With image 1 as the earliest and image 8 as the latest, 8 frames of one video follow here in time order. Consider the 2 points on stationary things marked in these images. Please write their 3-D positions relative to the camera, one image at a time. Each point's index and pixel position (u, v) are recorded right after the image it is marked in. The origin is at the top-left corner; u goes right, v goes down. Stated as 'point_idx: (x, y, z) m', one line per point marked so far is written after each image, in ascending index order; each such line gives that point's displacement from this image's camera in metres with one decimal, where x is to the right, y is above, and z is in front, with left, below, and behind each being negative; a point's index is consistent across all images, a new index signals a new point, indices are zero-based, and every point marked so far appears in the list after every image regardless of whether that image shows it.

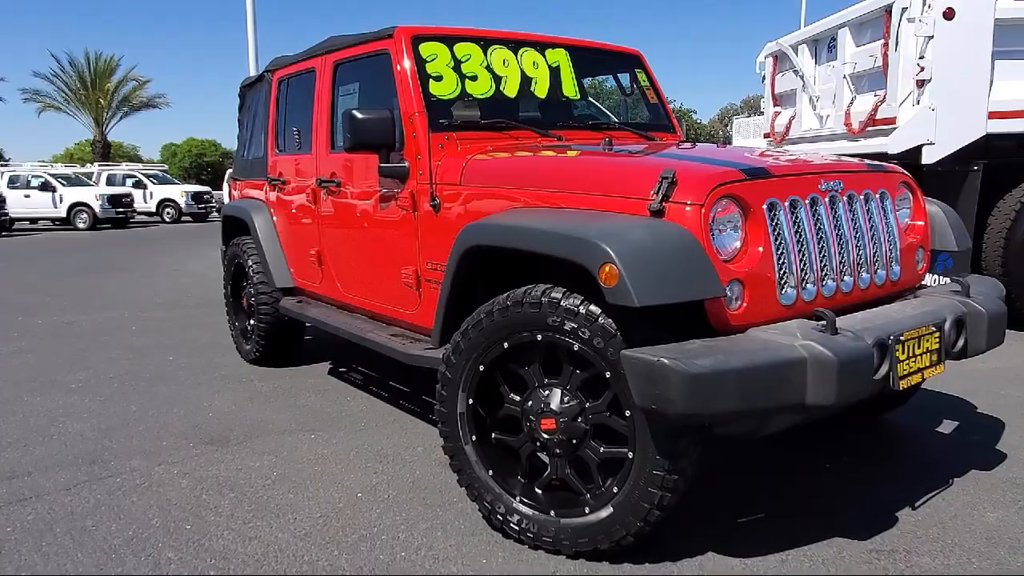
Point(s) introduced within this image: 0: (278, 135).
0: (-1.7, +1.1, +5.4) m
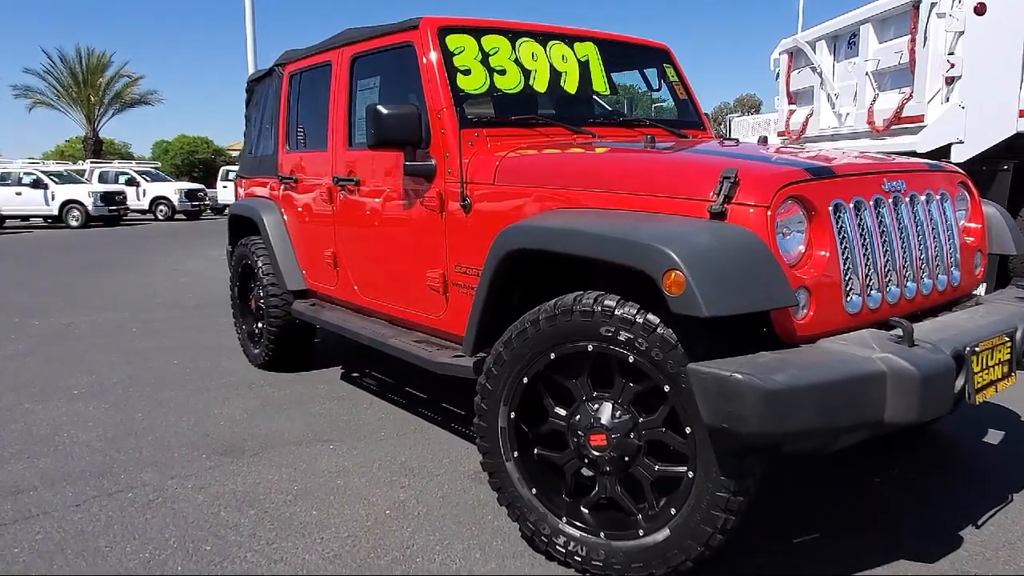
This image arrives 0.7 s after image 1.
0: (-1.5, +1.1, +5.2) m
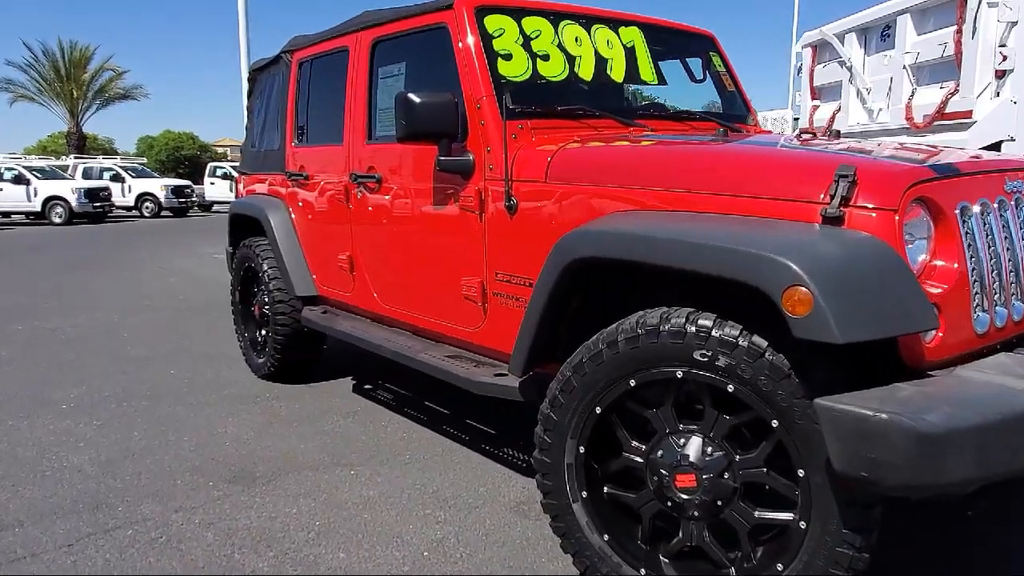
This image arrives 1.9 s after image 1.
0: (-1.4, +1.0, +4.8) m
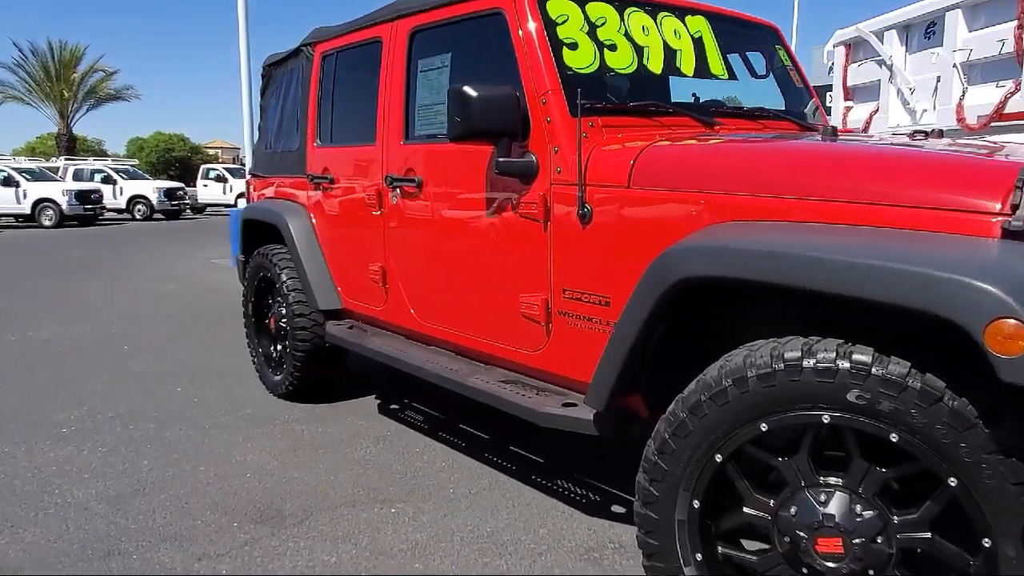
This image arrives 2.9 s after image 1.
0: (-1.1, +1.0, +4.4) m
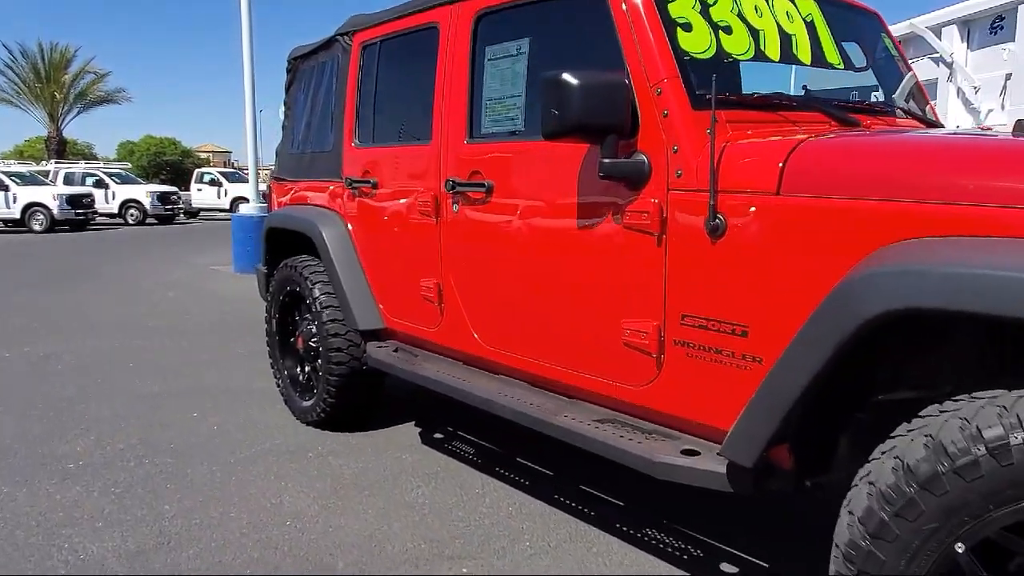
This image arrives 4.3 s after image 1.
0: (-0.8, +0.9, +3.9) m
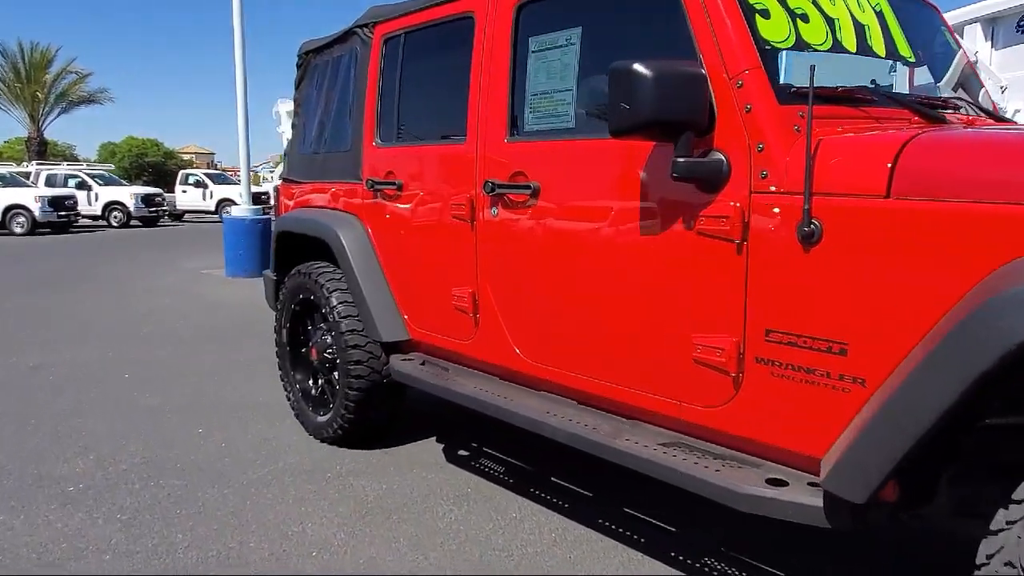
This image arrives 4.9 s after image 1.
0: (-0.6, +0.8, +3.7) m
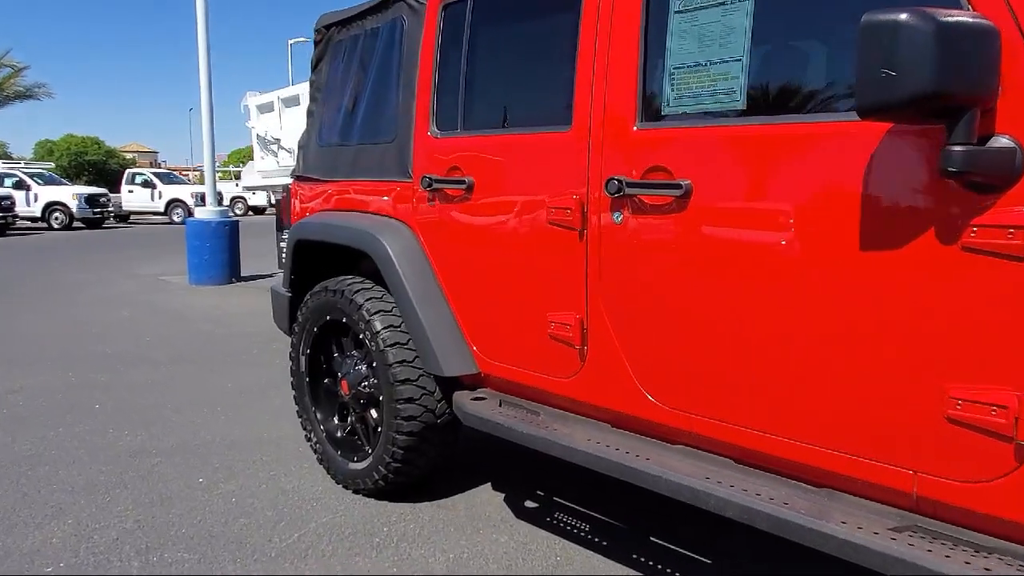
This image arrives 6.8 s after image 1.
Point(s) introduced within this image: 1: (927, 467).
0: (-0.3, +0.7, +3.0) m
1: (+1.0, -0.4, +1.8) m
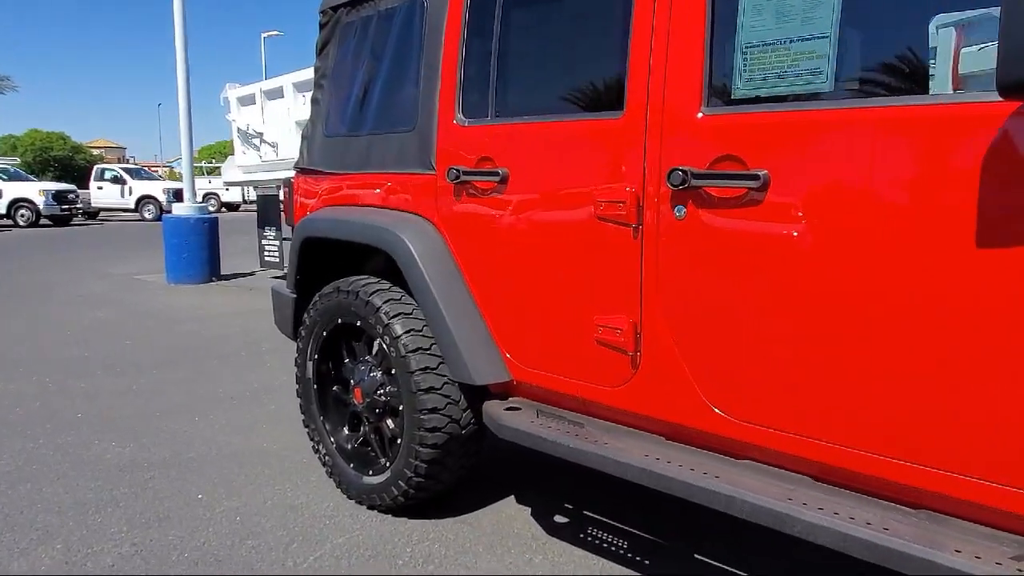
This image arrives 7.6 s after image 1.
0: (-0.2, +0.7, +2.8) m
1: (+1.2, -0.4, +1.6) m
